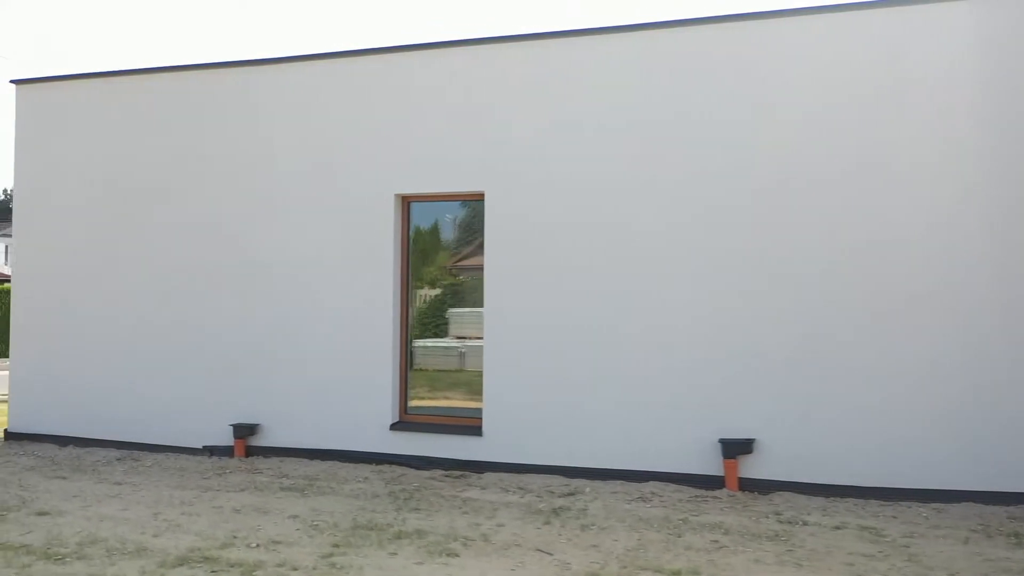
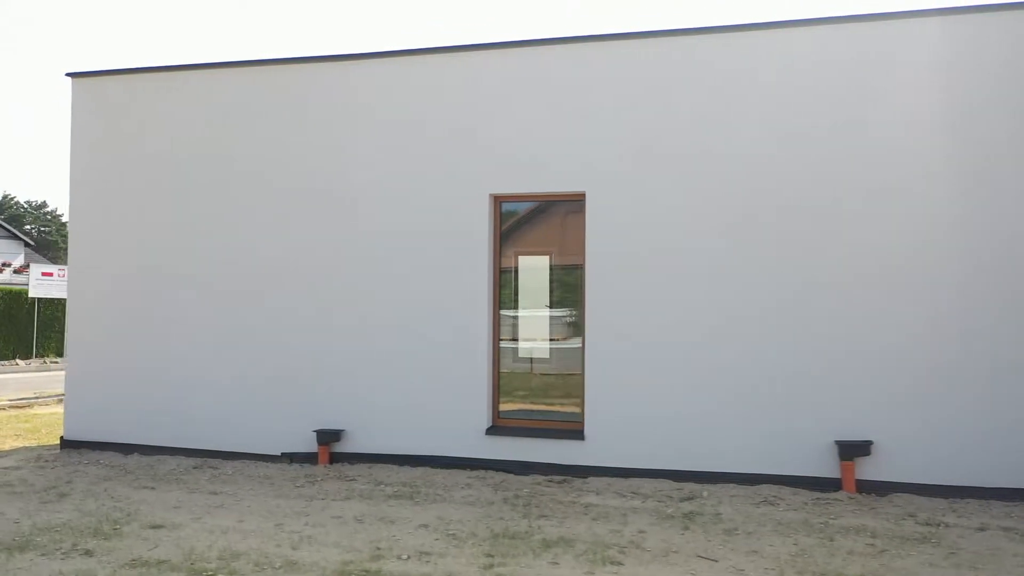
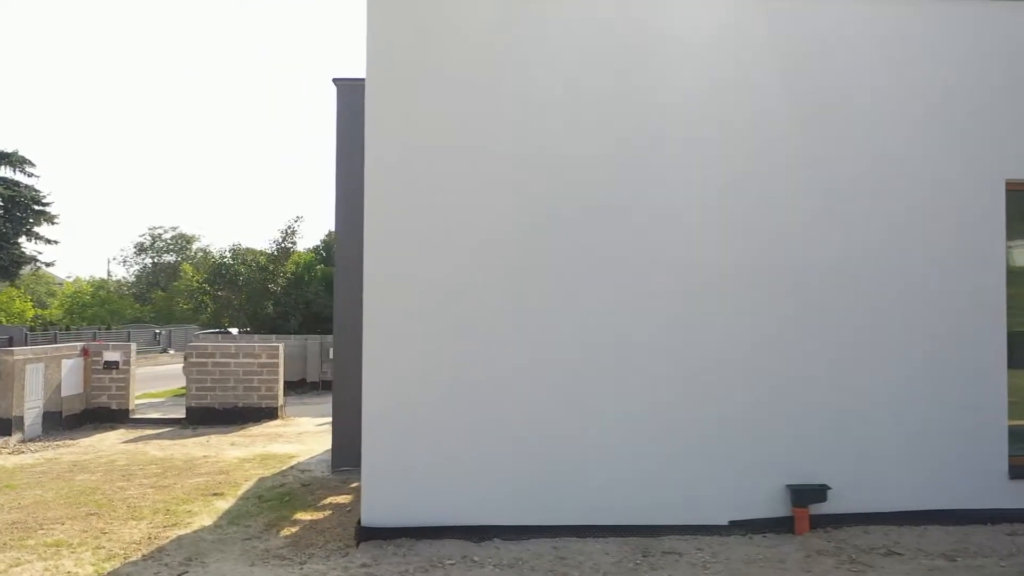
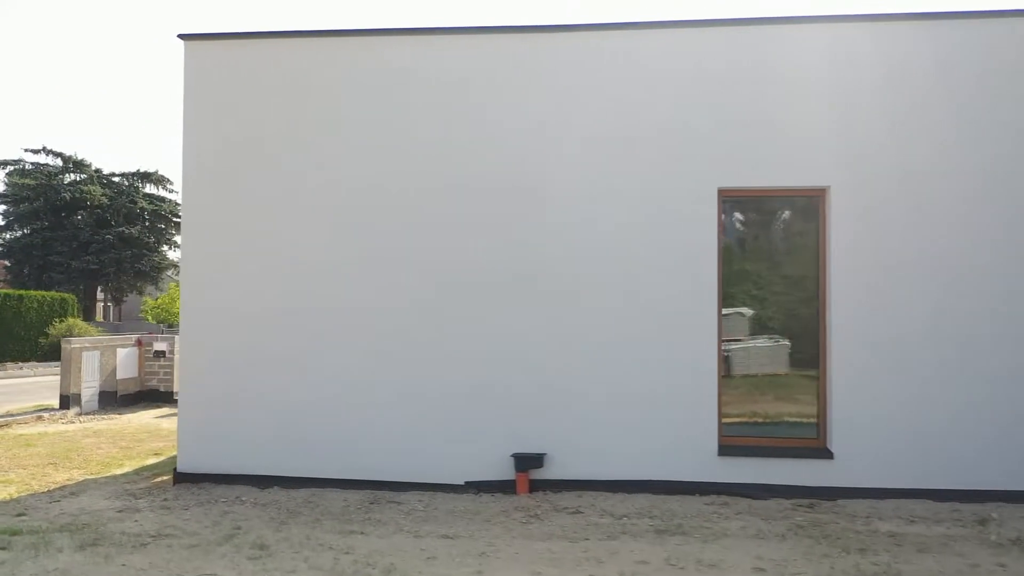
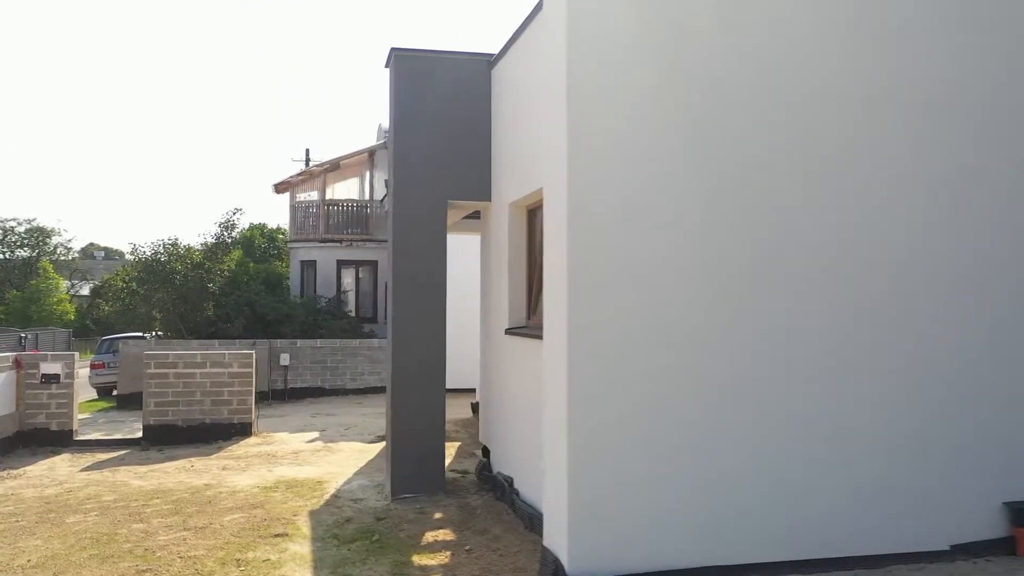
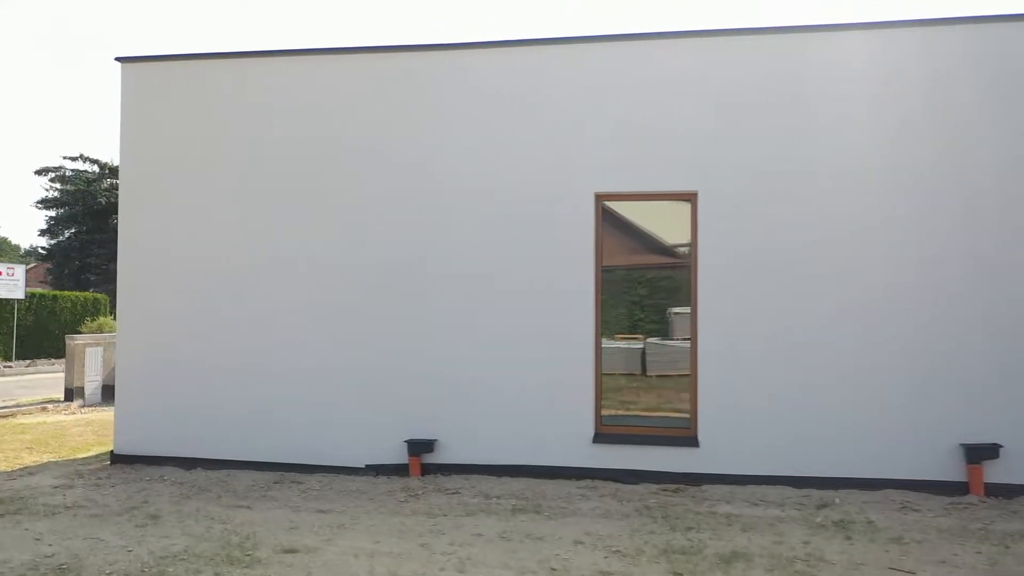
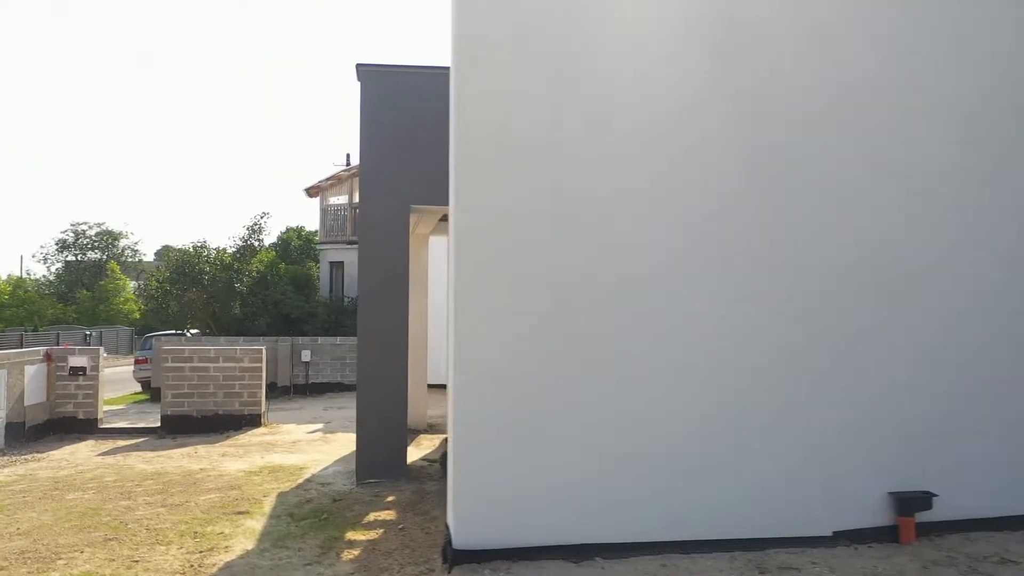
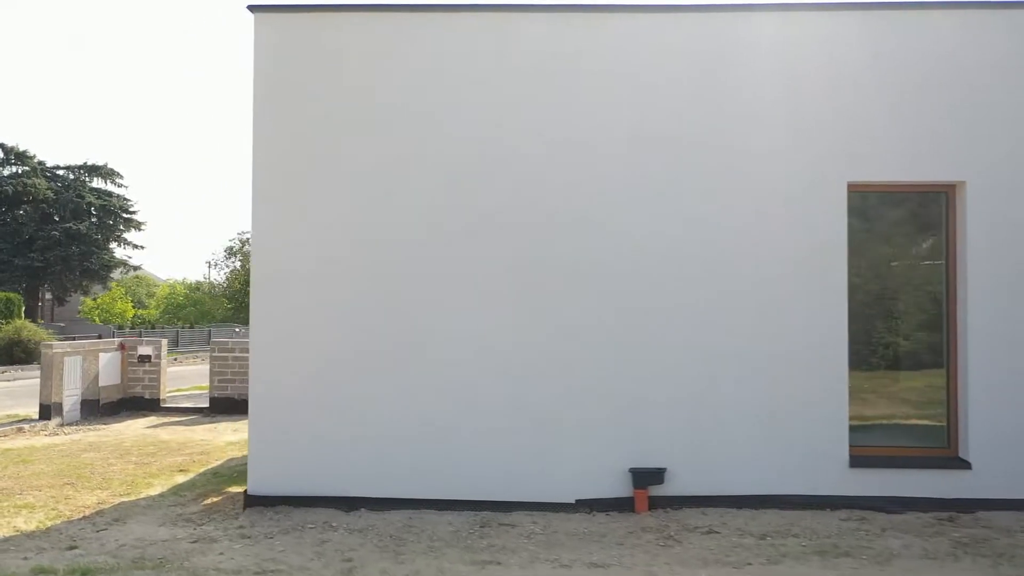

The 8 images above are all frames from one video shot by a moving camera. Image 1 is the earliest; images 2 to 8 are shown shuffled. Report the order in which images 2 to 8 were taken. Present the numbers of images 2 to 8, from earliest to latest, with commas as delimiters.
2, 6, 4, 8, 3, 7, 5
